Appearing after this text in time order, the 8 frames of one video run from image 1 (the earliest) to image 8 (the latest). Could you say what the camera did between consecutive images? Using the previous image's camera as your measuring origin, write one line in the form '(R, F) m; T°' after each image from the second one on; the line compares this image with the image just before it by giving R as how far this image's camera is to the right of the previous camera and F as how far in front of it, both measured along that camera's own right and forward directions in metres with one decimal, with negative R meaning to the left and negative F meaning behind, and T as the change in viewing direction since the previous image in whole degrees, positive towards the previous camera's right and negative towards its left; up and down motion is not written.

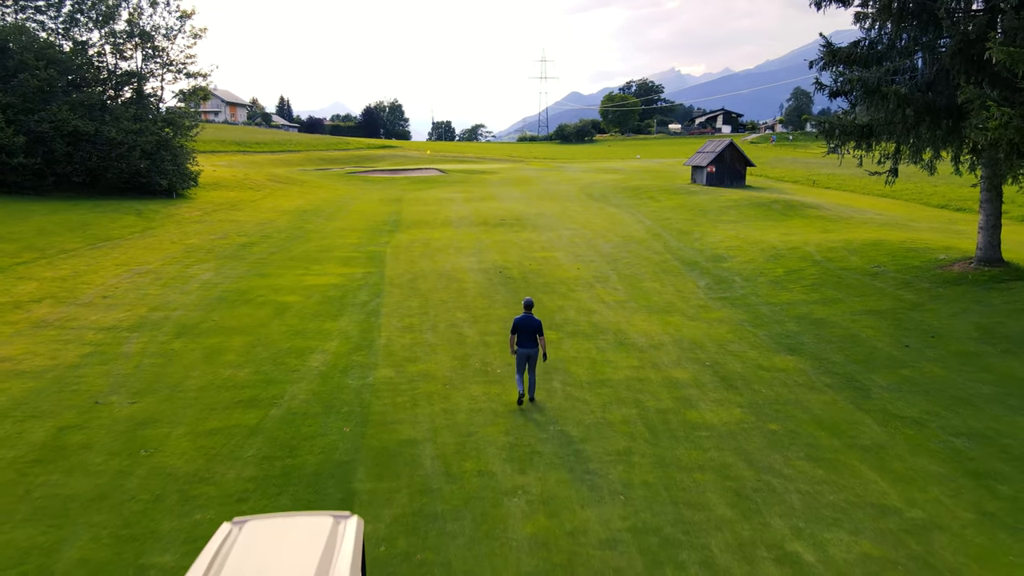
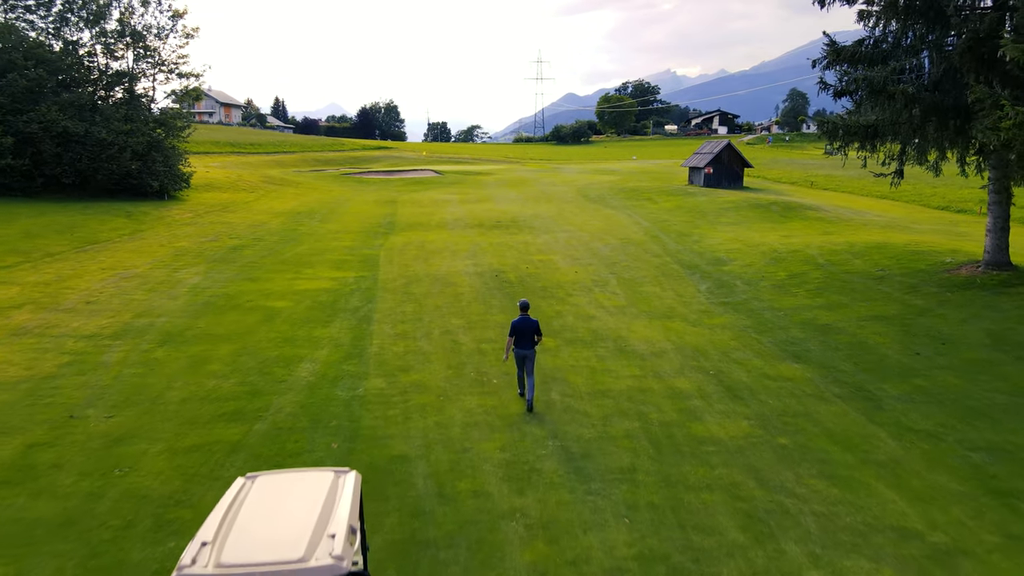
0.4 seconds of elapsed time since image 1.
(0.0, +0.4) m; 0°
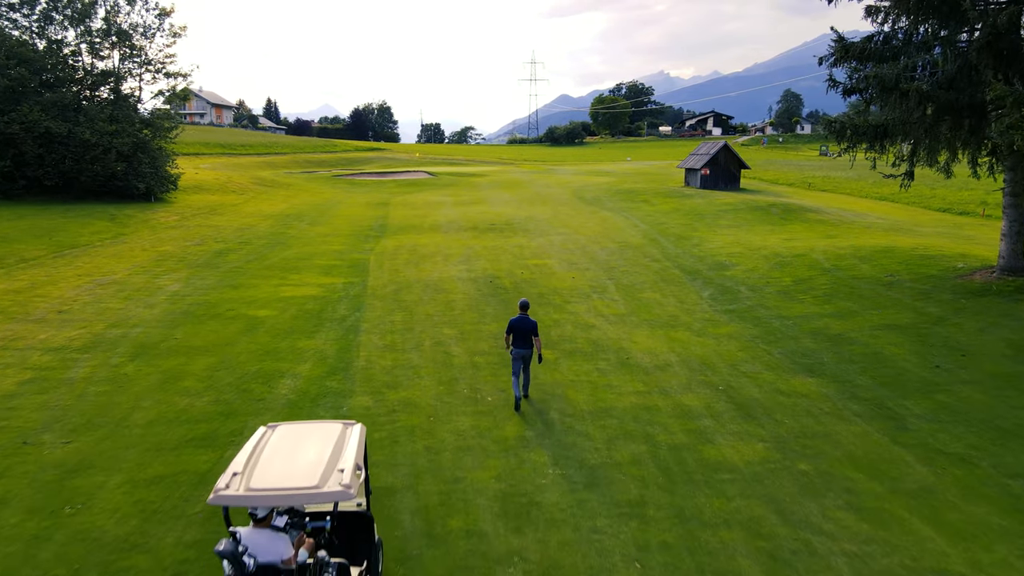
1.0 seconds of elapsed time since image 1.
(0.0, +0.7) m; 0°
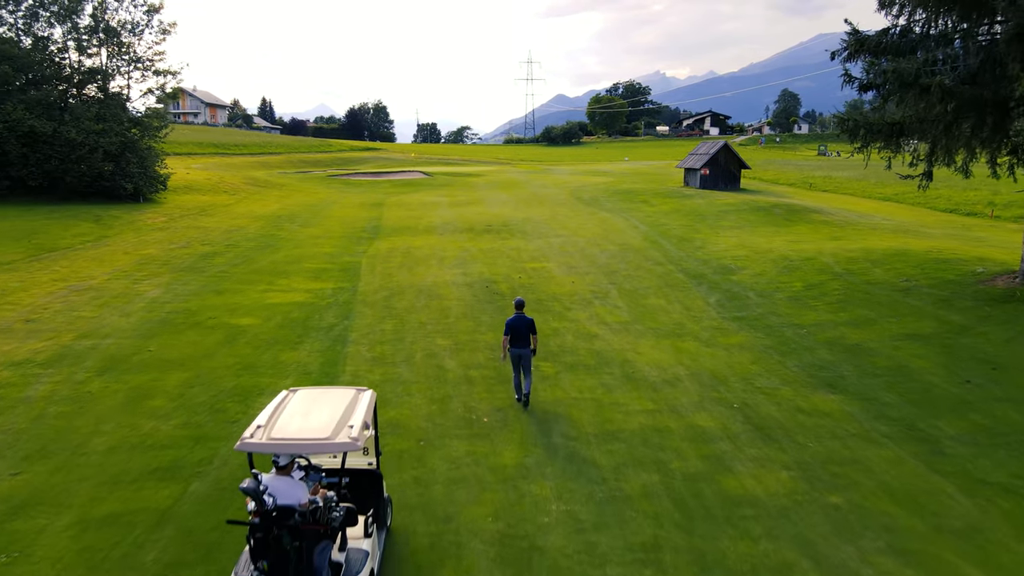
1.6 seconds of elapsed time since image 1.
(0.0, +0.8) m; 0°
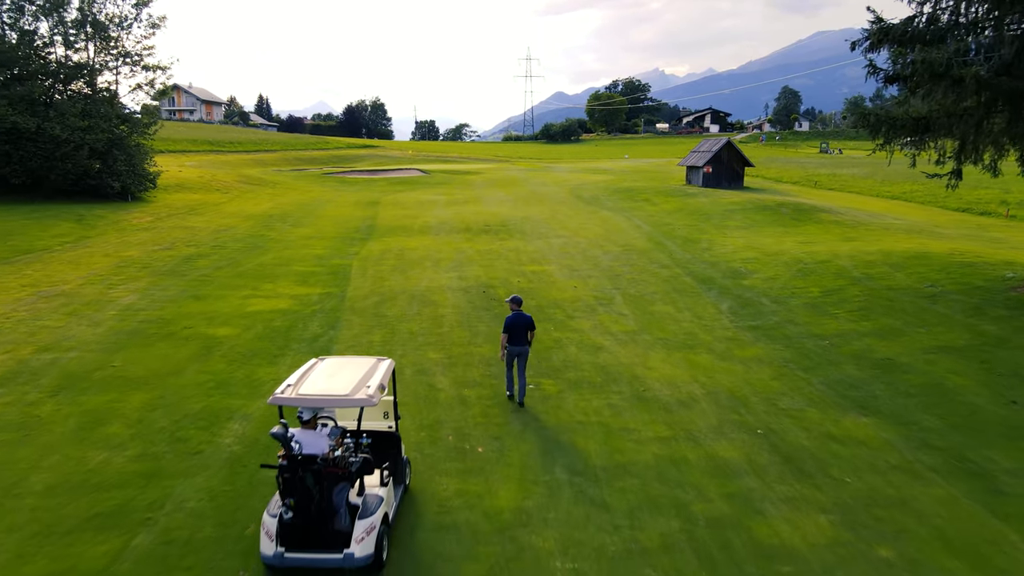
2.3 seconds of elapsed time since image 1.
(0.0, +1.0) m; 0°
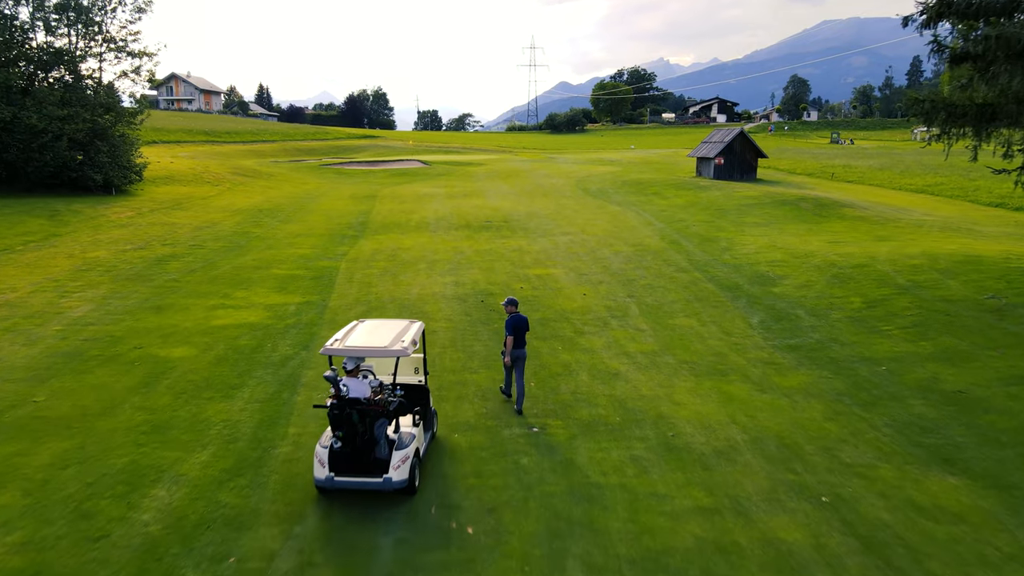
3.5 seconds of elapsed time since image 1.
(0.0, +1.9) m; 0°
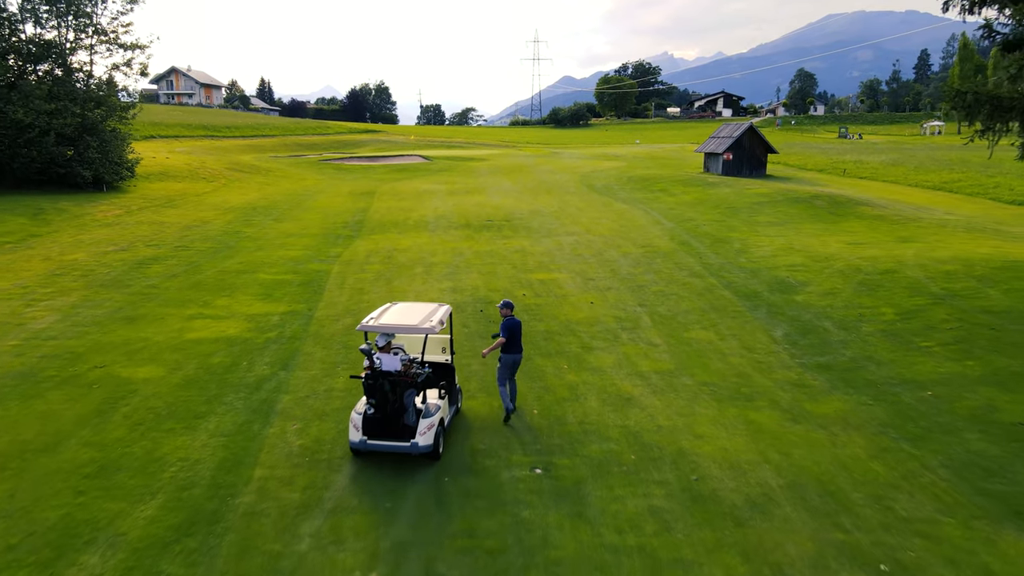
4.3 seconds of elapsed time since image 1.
(0.0, +1.1) m; 0°
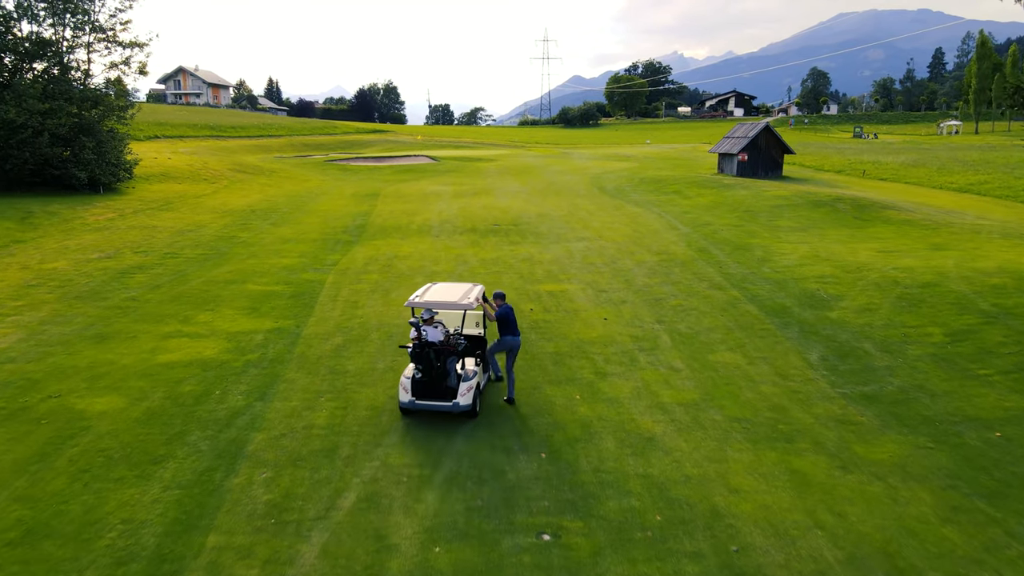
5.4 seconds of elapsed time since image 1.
(0.0, +1.2) m; -1°
